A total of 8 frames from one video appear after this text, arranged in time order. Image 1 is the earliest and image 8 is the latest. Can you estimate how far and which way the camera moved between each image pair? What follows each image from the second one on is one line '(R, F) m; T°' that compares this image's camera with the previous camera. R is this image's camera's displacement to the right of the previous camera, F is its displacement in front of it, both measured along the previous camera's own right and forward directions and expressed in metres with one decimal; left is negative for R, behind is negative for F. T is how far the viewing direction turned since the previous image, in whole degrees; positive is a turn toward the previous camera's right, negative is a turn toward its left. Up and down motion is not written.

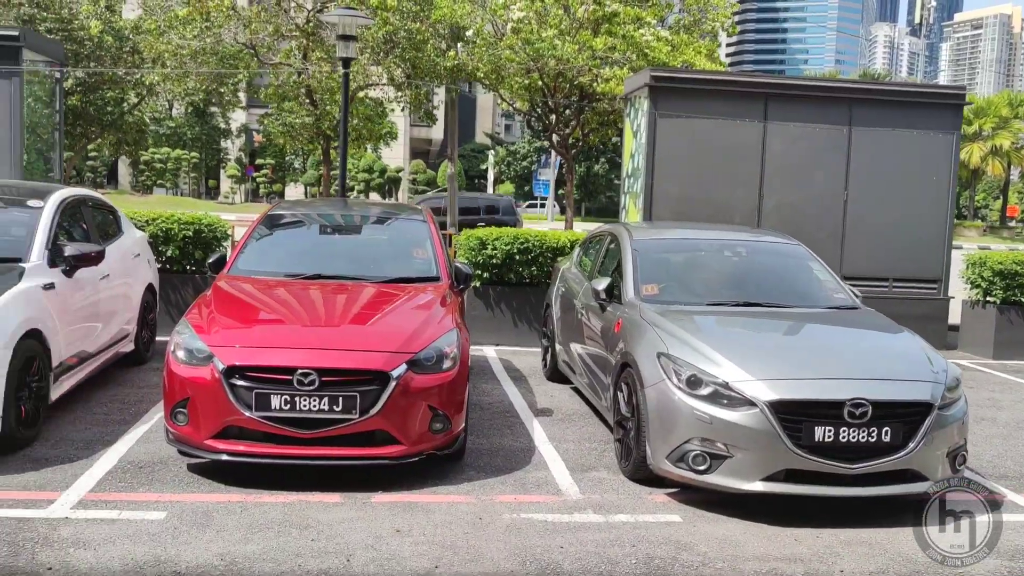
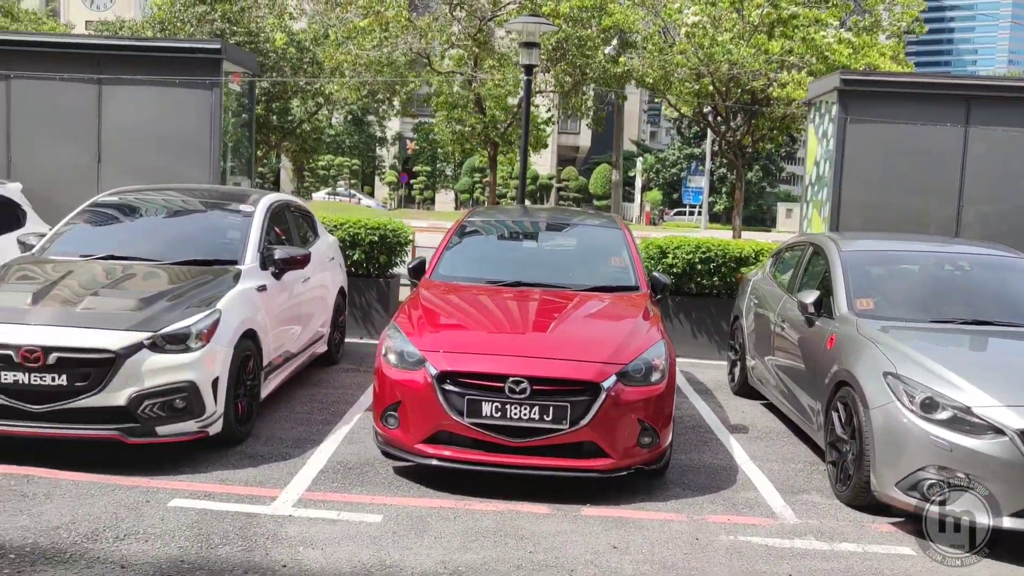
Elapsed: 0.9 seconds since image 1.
(-0.4, +0.1) m; -8°
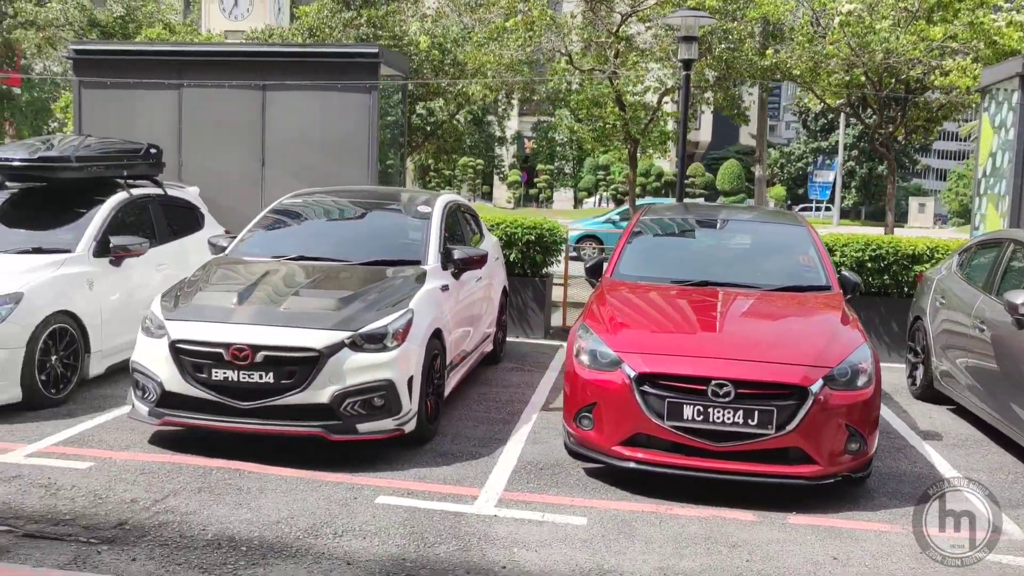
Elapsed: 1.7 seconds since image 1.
(-0.4, 0.0) m; -7°
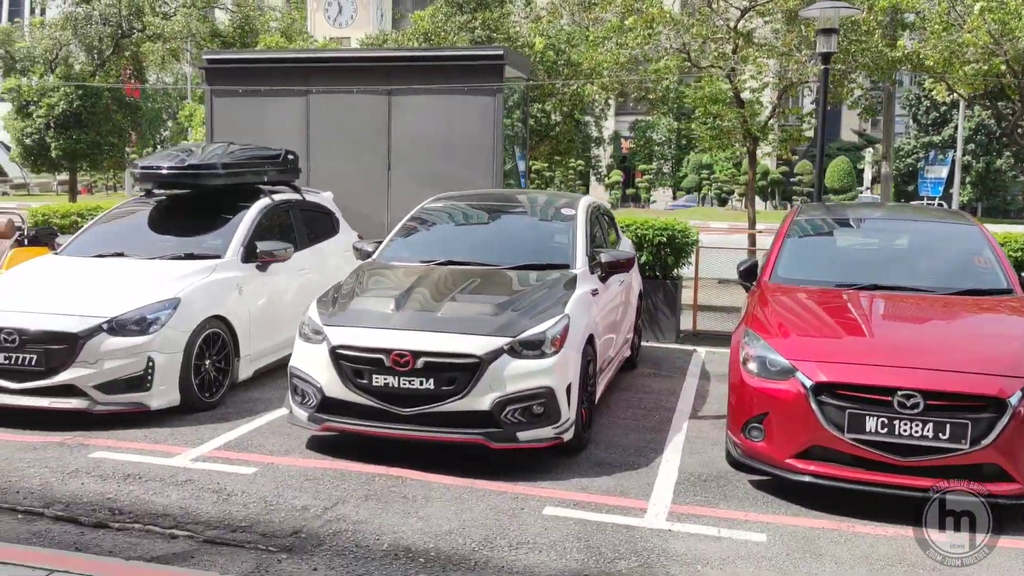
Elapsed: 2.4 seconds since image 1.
(-0.4, +0.1) m; -6°
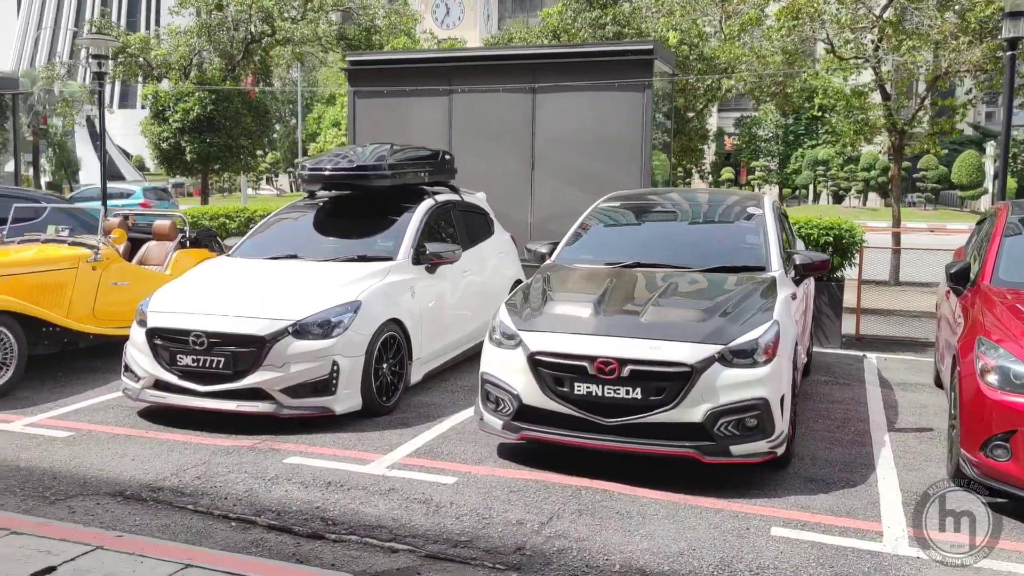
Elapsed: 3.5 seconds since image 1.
(-0.6, +0.2) m; -6°
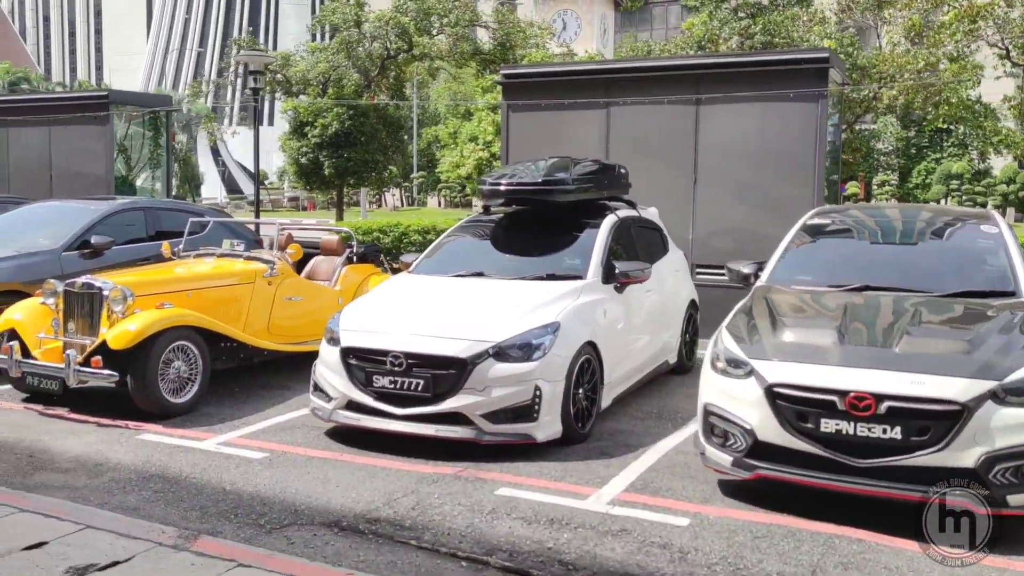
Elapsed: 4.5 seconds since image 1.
(-0.7, +0.3) m; -6°
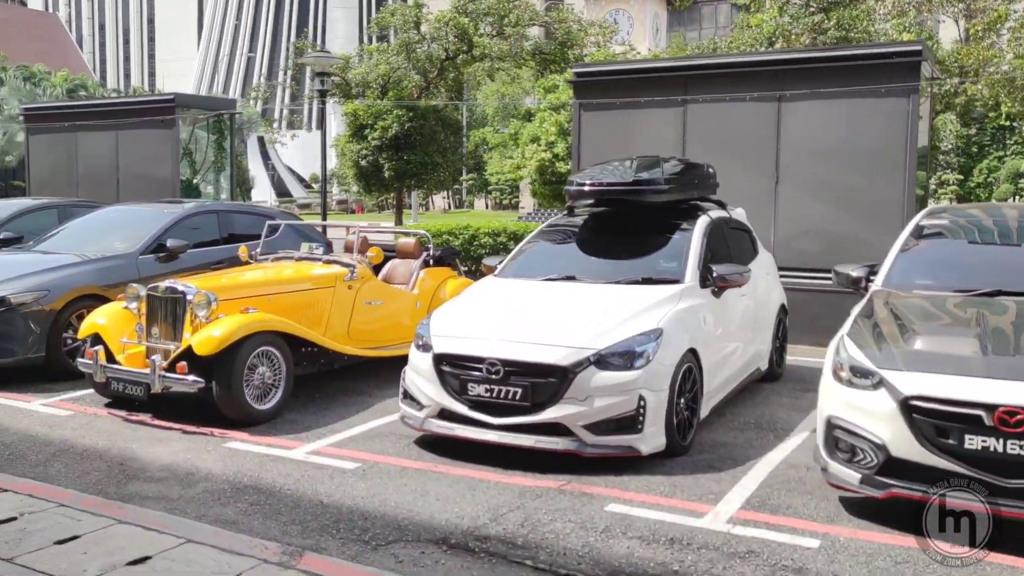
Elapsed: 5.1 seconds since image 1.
(-0.3, +0.2) m; -3°
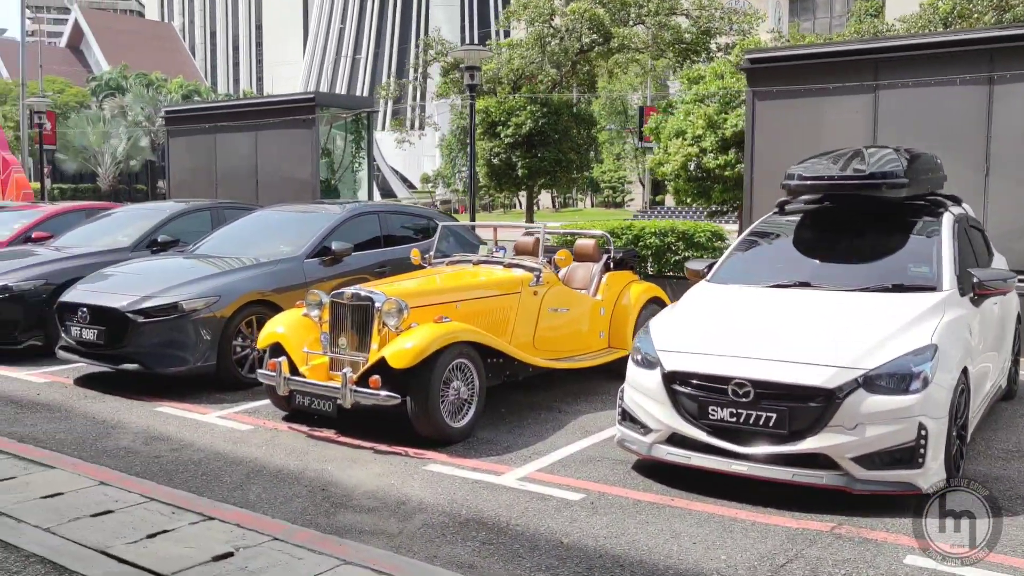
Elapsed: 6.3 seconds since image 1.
(-0.8, +0.6) m; -6°
